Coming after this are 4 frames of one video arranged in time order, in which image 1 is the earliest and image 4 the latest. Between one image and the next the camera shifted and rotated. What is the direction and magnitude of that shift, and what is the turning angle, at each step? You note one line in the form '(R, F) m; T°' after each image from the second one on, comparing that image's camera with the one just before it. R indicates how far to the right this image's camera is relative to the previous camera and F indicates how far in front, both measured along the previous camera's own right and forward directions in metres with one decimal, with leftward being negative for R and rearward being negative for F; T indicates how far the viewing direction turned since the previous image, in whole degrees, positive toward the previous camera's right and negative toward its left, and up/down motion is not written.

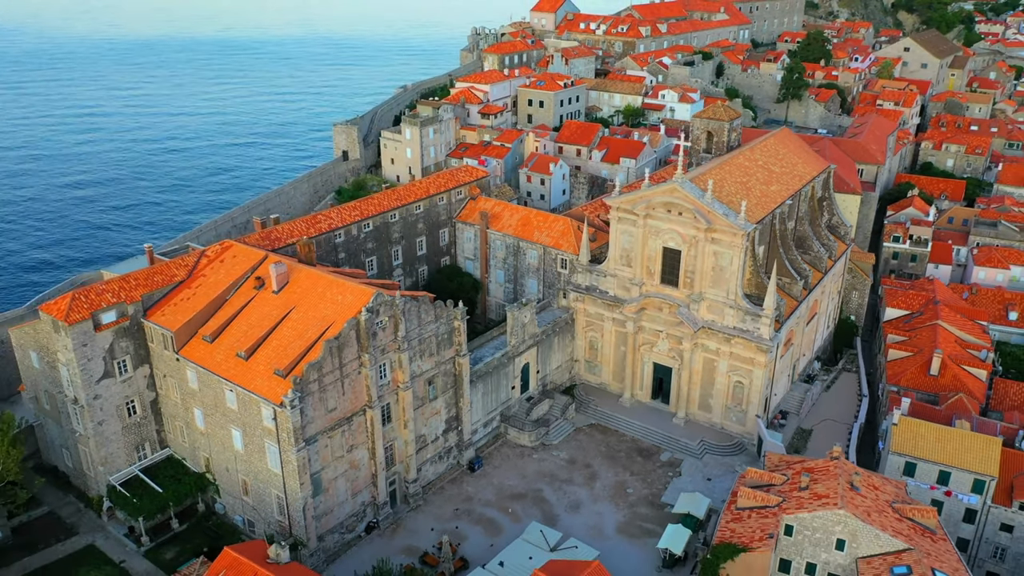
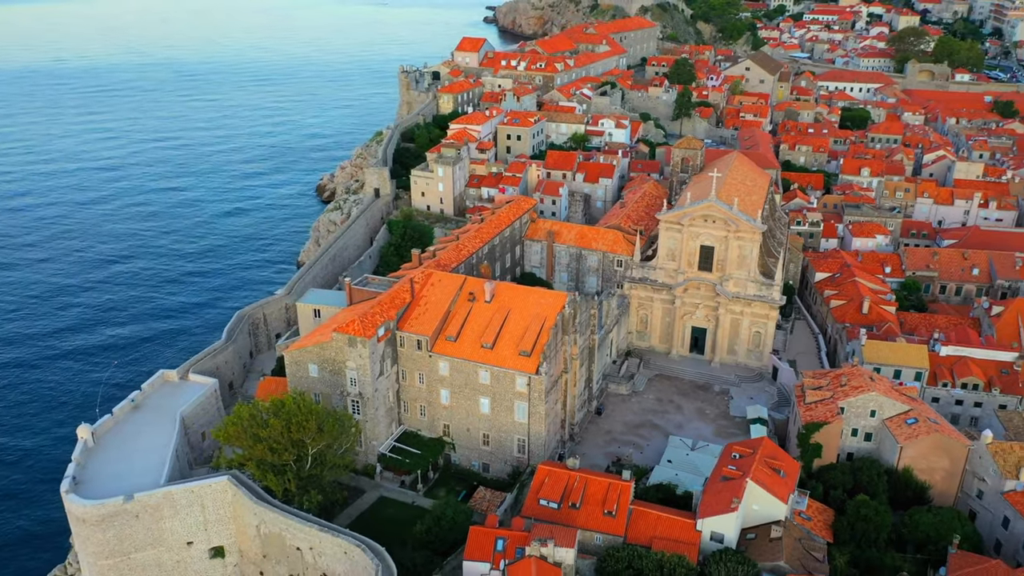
(-18.7, -13.0) m; +13°
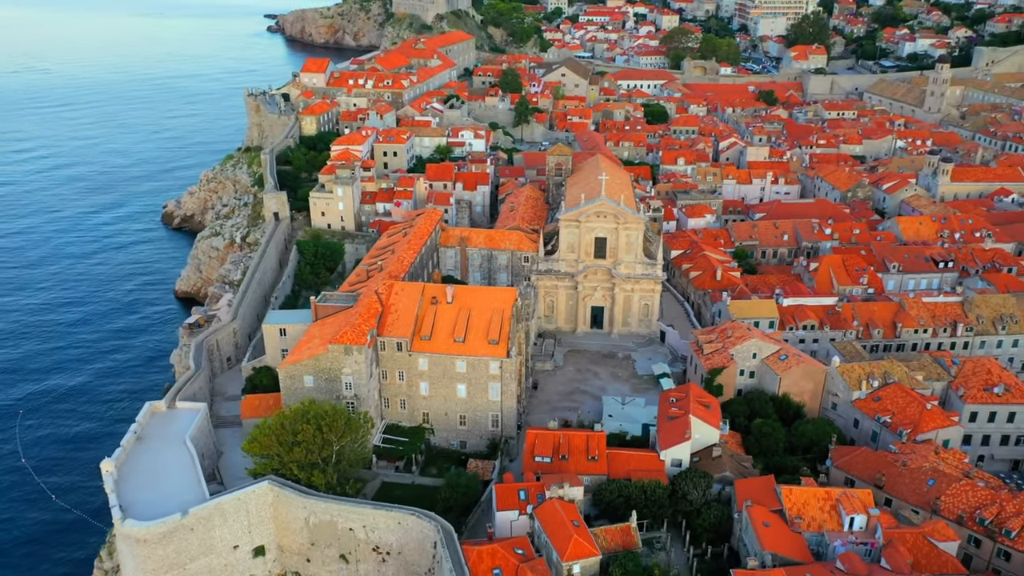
(-10.7, -7.0) m; +14°
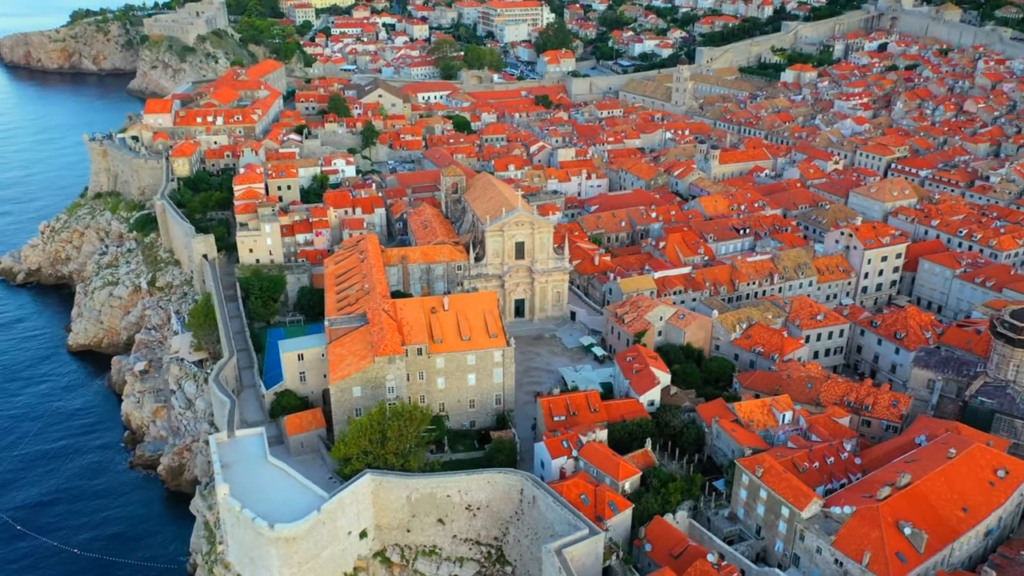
(-19.2, -10.0) m; +18°
